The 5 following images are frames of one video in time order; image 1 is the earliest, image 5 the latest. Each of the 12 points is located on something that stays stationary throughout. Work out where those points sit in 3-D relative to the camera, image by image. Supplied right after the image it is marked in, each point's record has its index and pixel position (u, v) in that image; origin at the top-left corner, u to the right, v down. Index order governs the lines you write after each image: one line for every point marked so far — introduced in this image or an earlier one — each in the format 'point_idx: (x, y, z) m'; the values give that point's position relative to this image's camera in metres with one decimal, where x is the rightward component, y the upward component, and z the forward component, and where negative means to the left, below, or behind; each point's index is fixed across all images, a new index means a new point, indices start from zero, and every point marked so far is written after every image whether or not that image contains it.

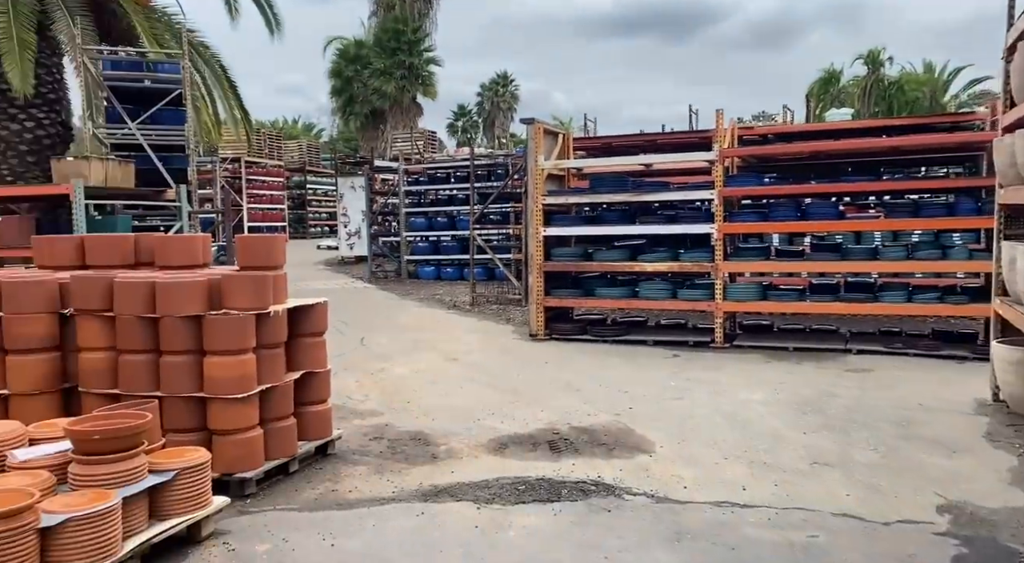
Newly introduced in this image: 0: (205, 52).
0: (-4.0, +3.0, +11.3) m
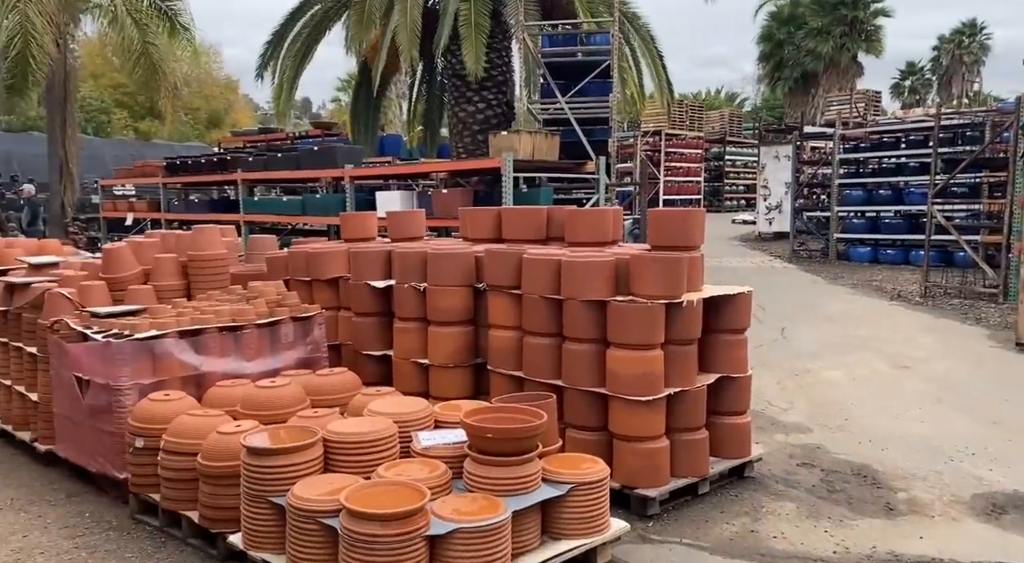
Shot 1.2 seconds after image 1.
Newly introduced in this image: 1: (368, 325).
0: (+1.6, +3.3, +11.1) m
1: (-0.9, -0.3, +5.4) m
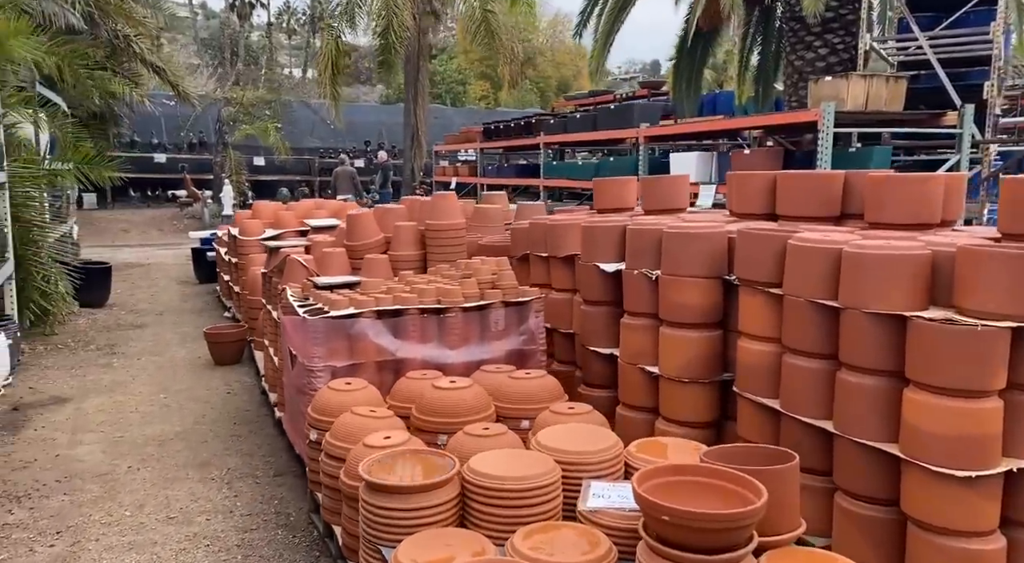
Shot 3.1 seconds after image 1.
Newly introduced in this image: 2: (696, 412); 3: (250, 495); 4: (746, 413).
0: (+5.2, +3.4, +8.4) m
1: (+0.4, -0.2, +4.4) m
2: (+0.8, -0.6, +3.8) m
3: (-1.3, -1.1, +4.2) m
4: (+1.0, -0.5, +3.6) m
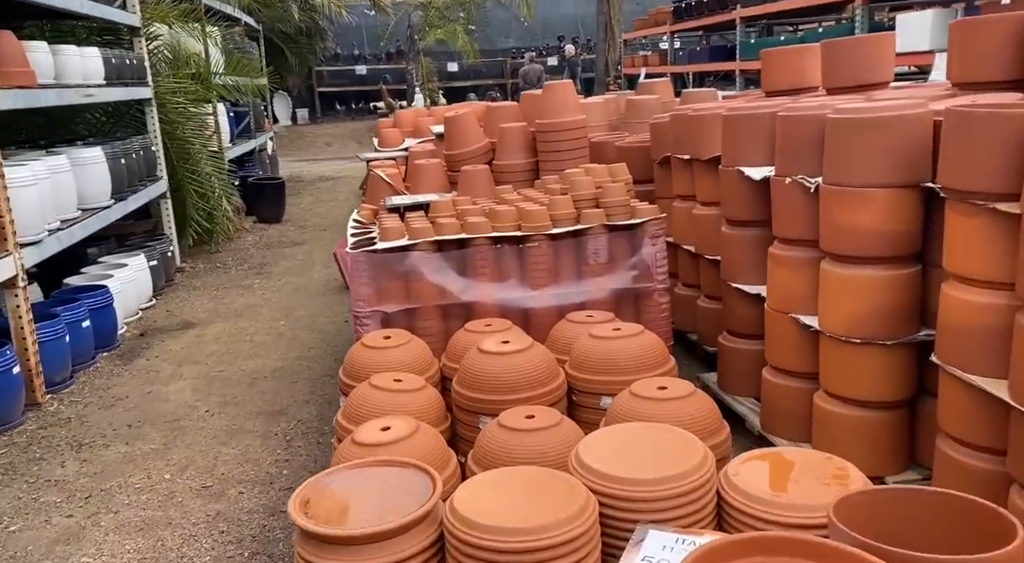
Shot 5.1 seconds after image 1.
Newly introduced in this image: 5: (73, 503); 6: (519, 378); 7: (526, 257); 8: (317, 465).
0: (+6.3, +4.2, +5.4) m
1: (+0.8, +0.1, +3.1) m
2: (+1.1, -0.3, +2.6) m
3: (-0.9, -0.7, +3.5) m
4: (+1.2, -0.3, +2.2) m
5: (-1.7, -0.9, +3.3) m
6: (0.0, -0.3, +2.4) m
7: (+0.1, +0.1, +3.2) m
8: (-0.8, -0.7, +3.4) m
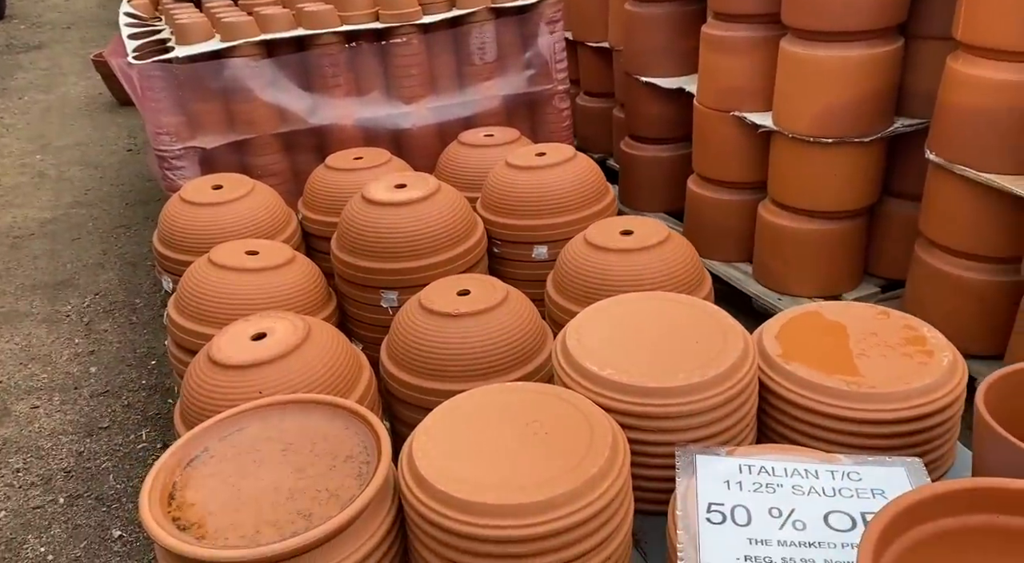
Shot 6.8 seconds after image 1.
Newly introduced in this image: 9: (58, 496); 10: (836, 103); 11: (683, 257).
0: (+4.9, +5.8, +4.9) m
1: (+0.4, +0.7, +2.5) m
2: (+0.8, +0.2, +2.1) m
3: (-1.3, -0.2, +2.7) m
4: (+1.0, +0.1, +1.8) m
5: (-2.0, -0.5, +2.4) m
6: (-0.2, +0.1, +1.8) m
7: (-0.3, +0.6, +2.4) m
8: (-1.1, -0.2, +2.6) m
9: (-1.1, -0.5, +2.1) m
10: (+0.7, +0.4, +1.9) m
11: (+0.4, 0.0, +1.8) m
